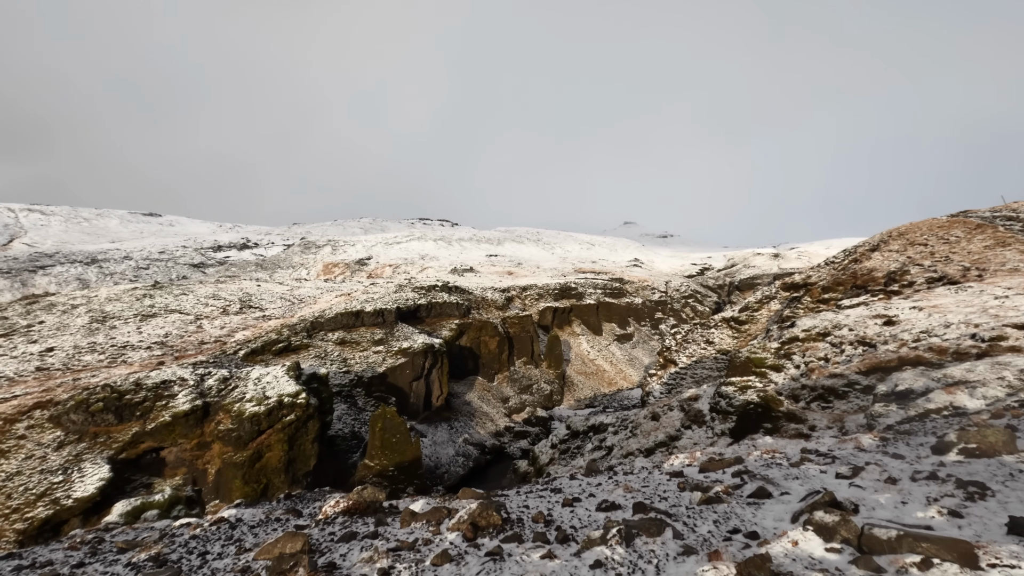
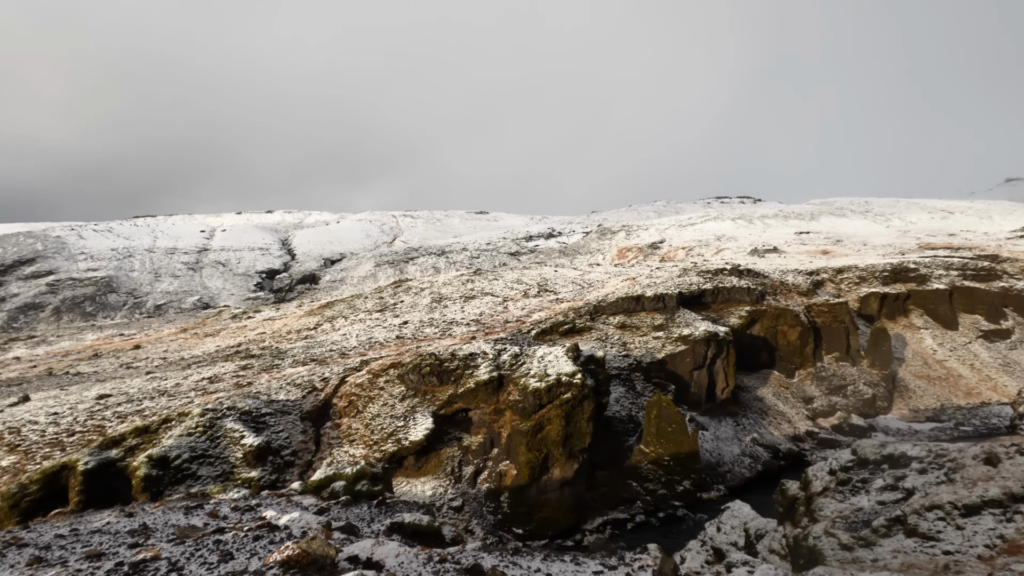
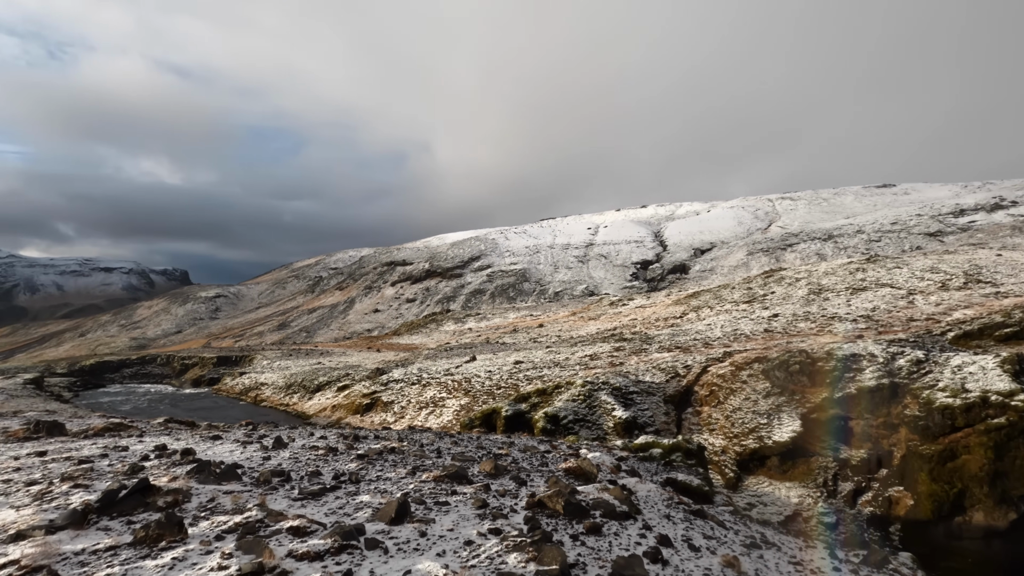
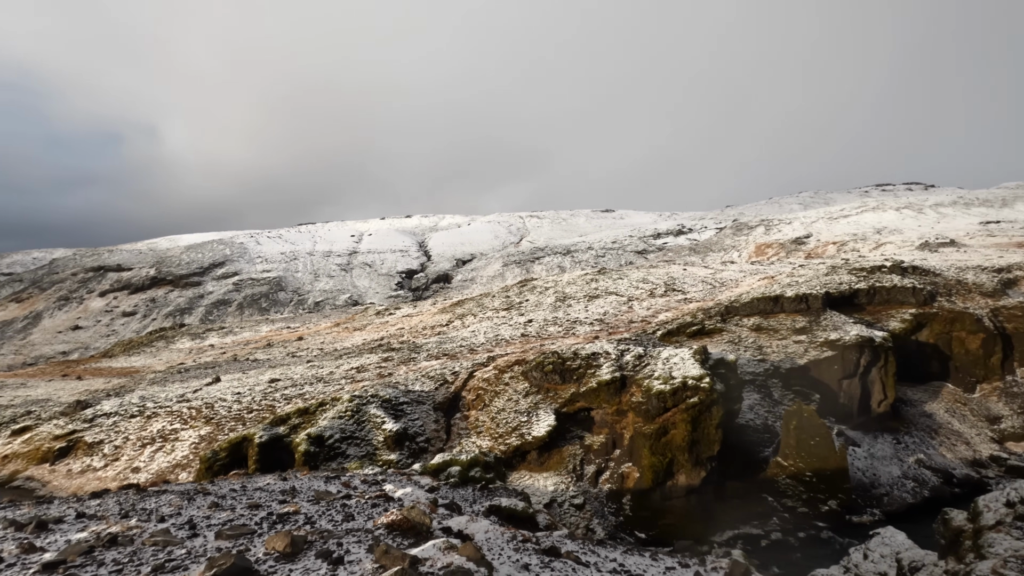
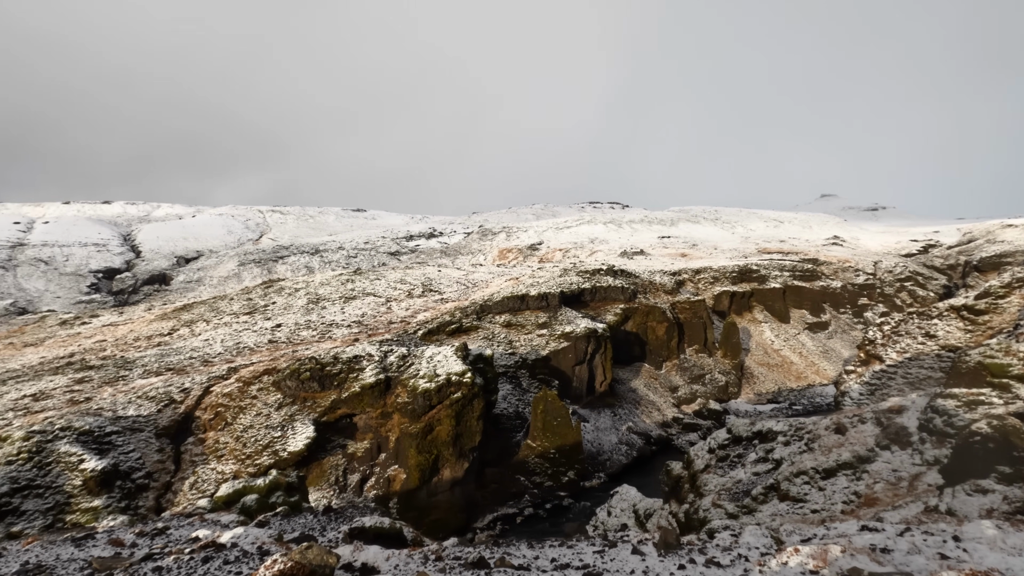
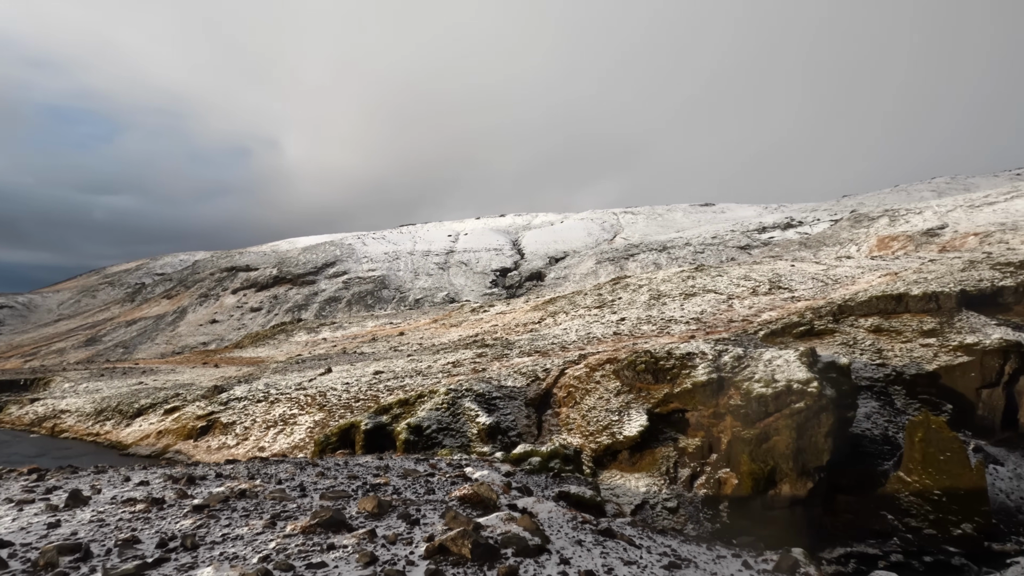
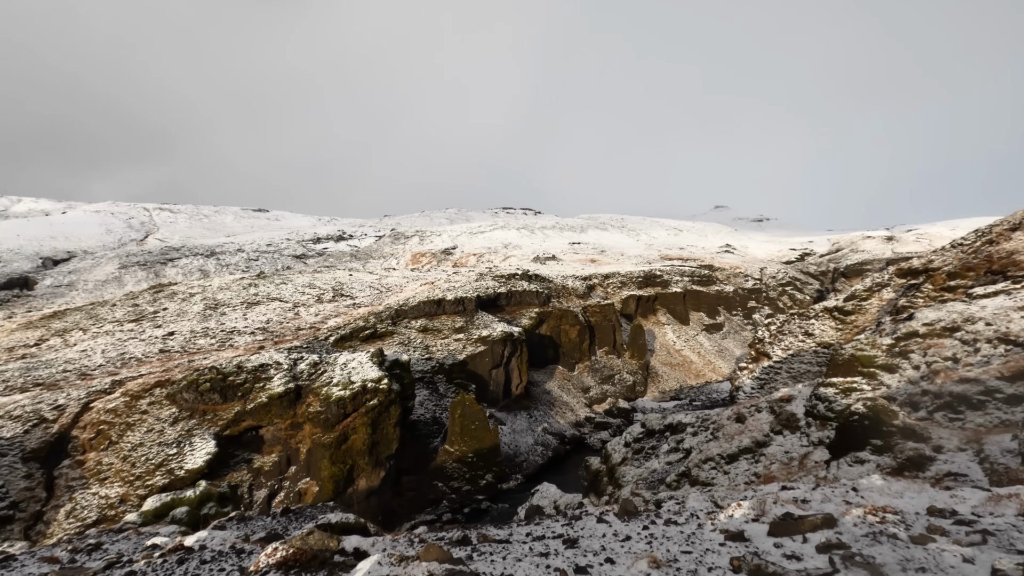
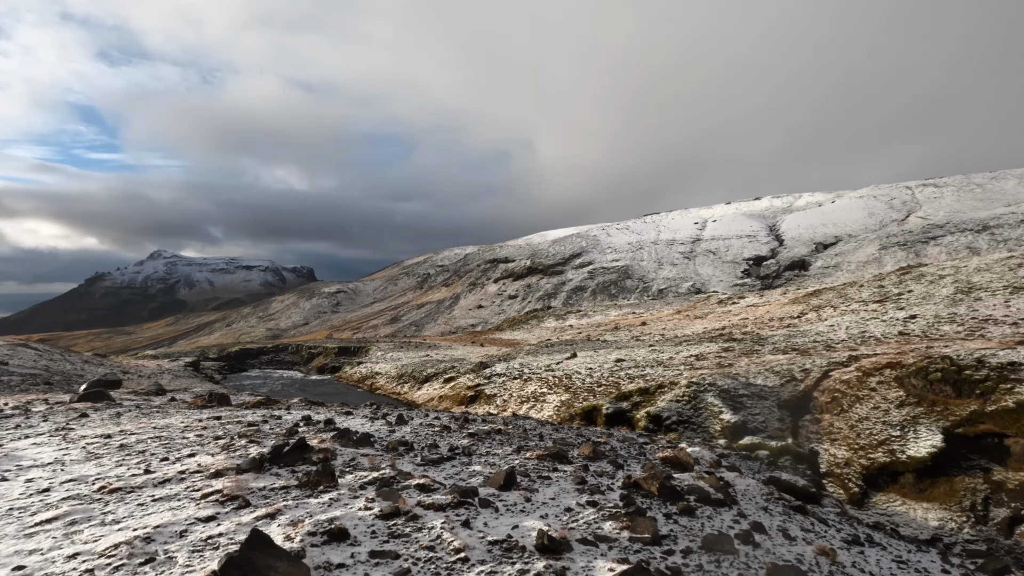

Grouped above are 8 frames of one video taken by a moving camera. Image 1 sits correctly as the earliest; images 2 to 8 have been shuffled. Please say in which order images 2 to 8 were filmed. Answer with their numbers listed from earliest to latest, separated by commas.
7, 5, 2, 4, 6, 3, 8
